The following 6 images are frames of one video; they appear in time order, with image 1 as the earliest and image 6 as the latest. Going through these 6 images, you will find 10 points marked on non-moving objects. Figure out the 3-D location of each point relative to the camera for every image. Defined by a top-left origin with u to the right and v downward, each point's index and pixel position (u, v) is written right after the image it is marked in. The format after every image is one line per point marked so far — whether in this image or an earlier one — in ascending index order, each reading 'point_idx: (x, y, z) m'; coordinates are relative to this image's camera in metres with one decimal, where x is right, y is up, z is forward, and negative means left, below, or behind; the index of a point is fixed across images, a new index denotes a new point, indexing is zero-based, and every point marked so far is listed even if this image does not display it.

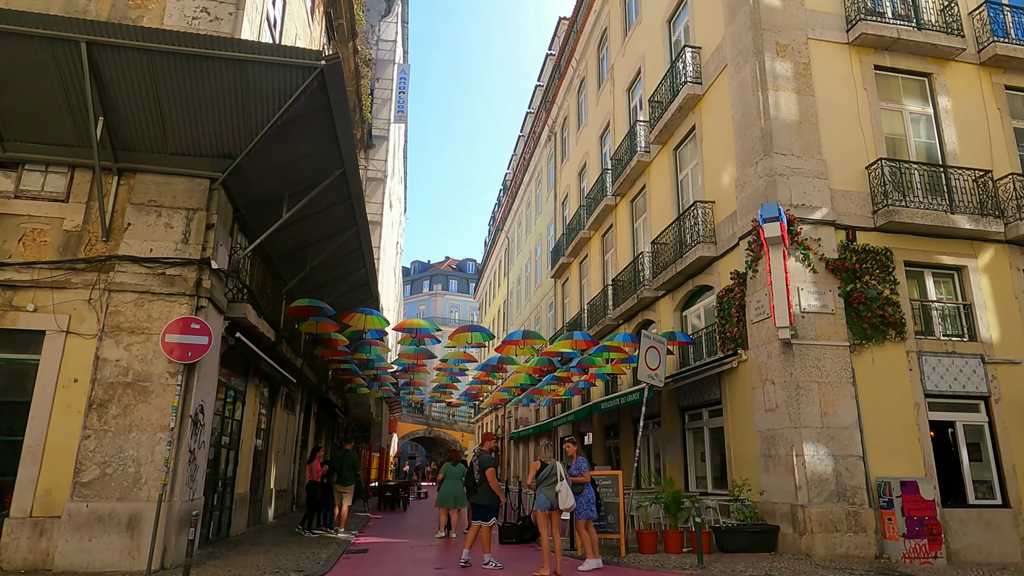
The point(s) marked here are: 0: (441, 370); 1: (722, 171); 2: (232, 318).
0: (-1.8, -2.1, +17.3) m
1: (+4.0, +2.2, +12.6) m
2: (-4.1, -0.4, +9.7) m
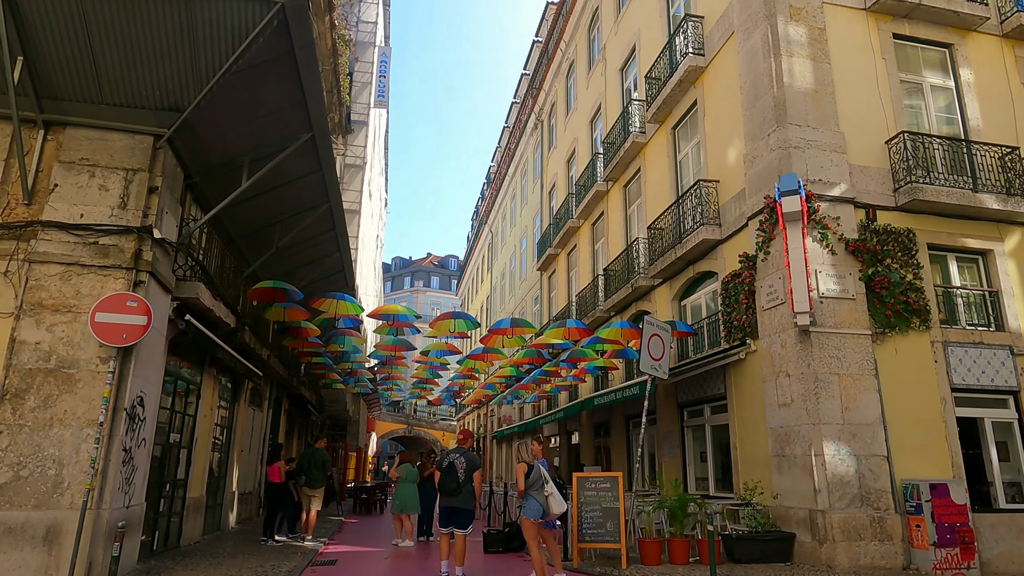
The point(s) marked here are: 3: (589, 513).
0: (-2.2, -1.8, +16.2) m
1: (+3.8, +2.5, +11.6) m
2: (-4.2, -0.1, +8.5) m
3: (+1.0, -2.9, +8.5) m
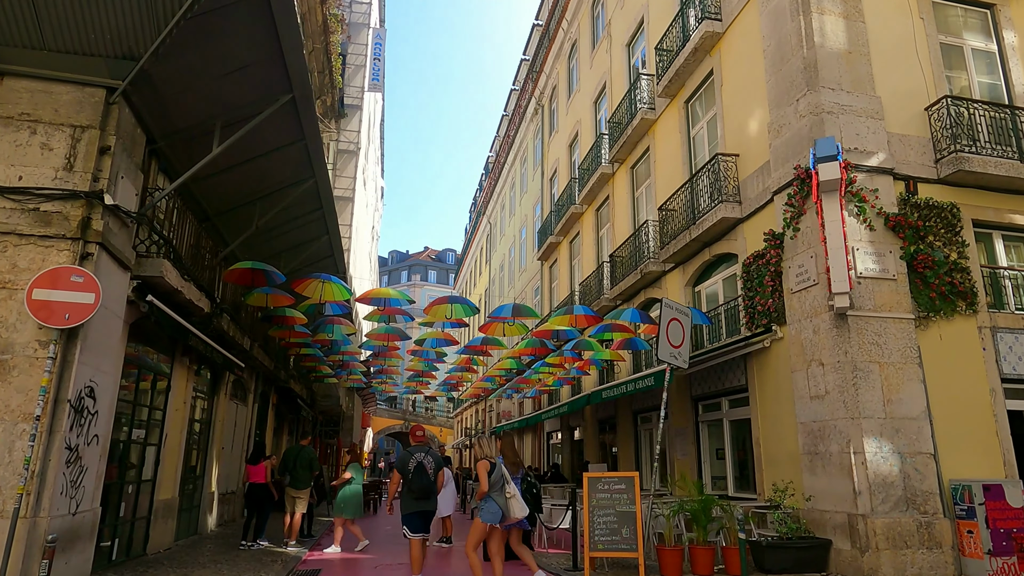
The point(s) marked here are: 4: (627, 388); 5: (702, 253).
0: (-2.2, -1.5, +15.3) m
1: (+3.8, +2.7, +10.7) m
2: (-4.2, +0.1, +7.5) m
3: (+1.0, -2.6, +7.6) m
4: (+2.1, -1.9, +12.3) m
5: (+3.4, +0.6, +12.0) m
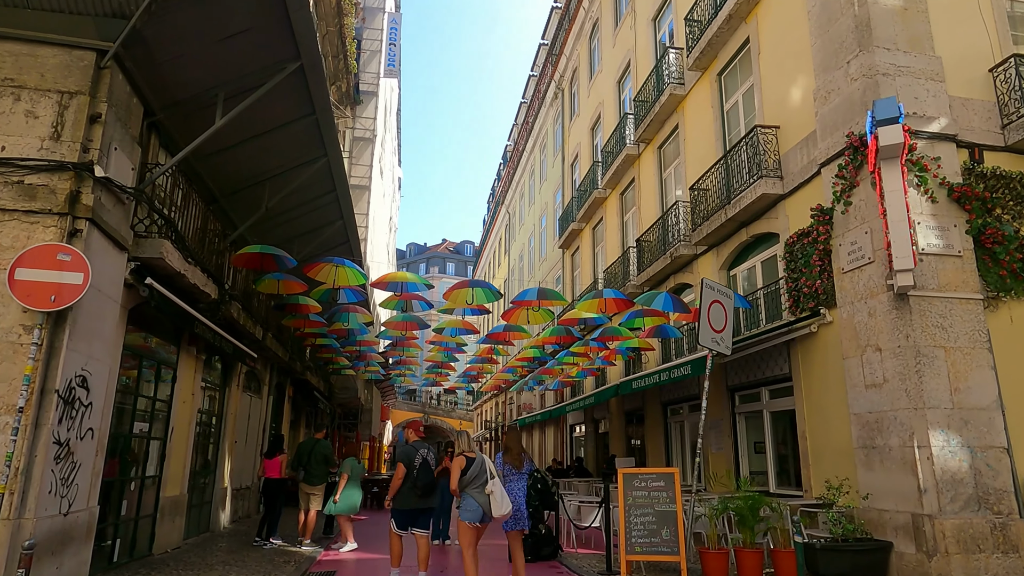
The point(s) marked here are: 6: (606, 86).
0: (-1.7, -1.3, +14.7) m
1: (+4.1, +3.0, +9.9) m
2: (-3.9, +0.3, +7.0) m
3: (+1.3, -2.4, +7.0) m
4: (+2.5, -1.6, +11.6) m
5: (+3.8, +0.9, +11.2) m
6: (+2.8, +6.0, +19.8) m
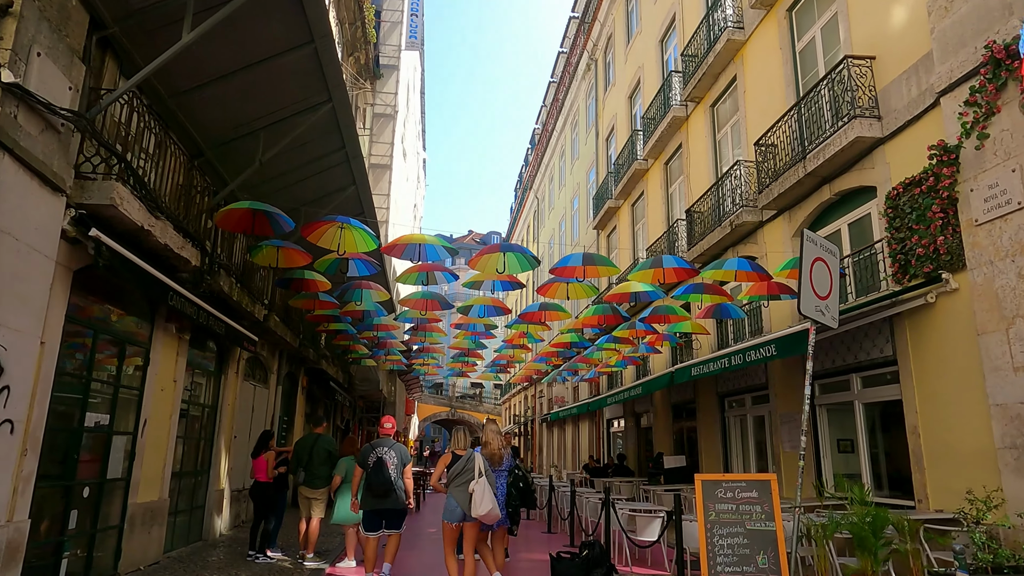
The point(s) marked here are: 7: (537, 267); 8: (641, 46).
0: (-1.0, -0.8, +13.2) m
1: (+4.6, +3.4, +8.1) m
2: (-3.5, +0.7, +5.6) m
3: (+1.7, -2.0, +5.3) m
4: (+3.1, -1.2, +9.9) m
5: (+4.3, +1.4, +9.4) m
6: (+3.6, +6.5, +18.0) m
7: (+0.3, +0.2, +8.1) m
8: (+3.6, +6.7, +18.5) m
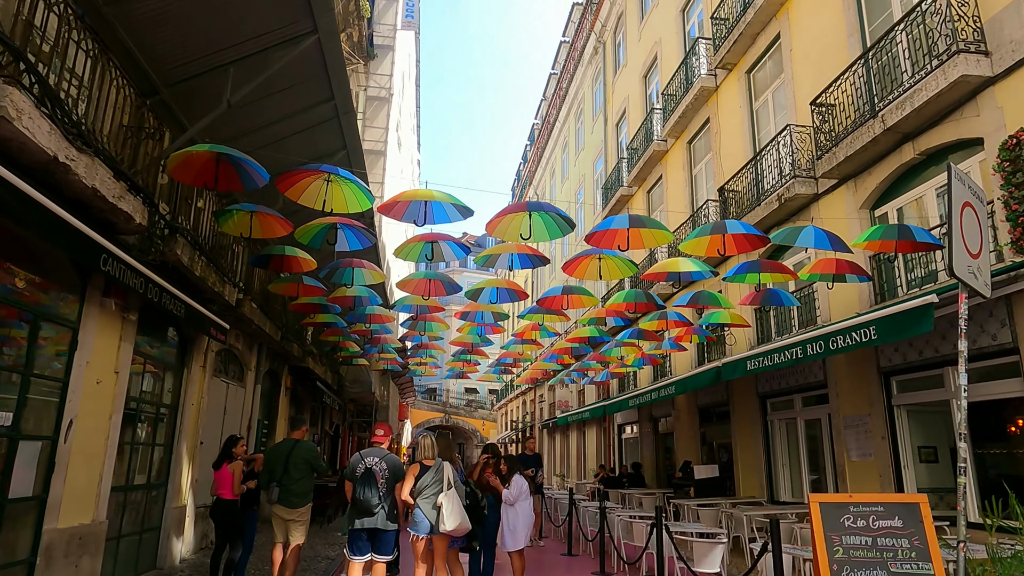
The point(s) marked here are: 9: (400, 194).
0: (-0.8, -0.6, +11.6) m
1: (+4.9, +3.7, +6.6) m
2: (-3.2, +1.0, +4.0) m
3: (+2.0, -1.7, +3.8) m
4: (+3.3, -0.9, +8.4) m
5: (+4.6, +1.6, +8.0) m
6: (+3.8, +6.7, +16.6) m
7: (+0.6, +0.5, +6.6) m
8: (+3.8, +6.9, +17.1) m
9: (-1.2, +0.9, +6.7) m
